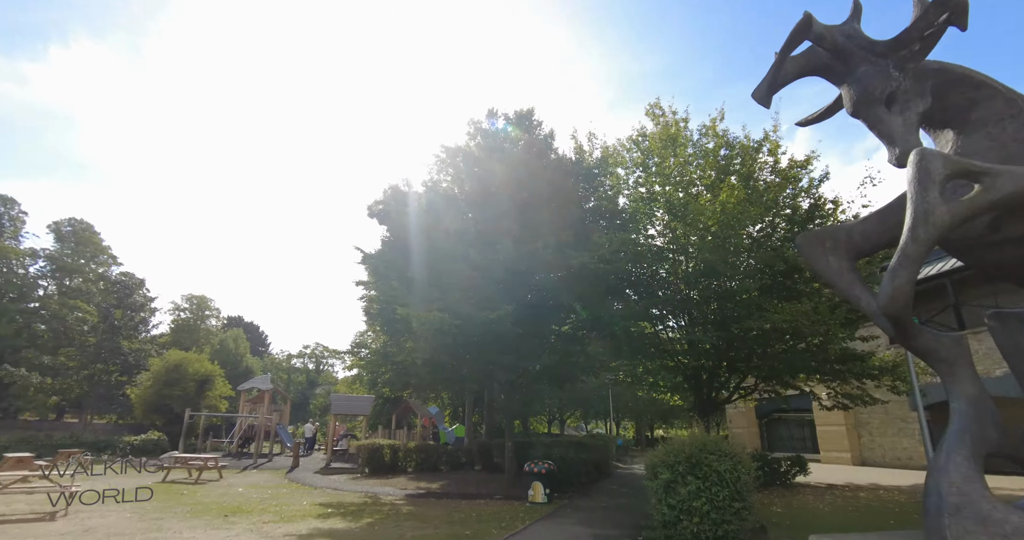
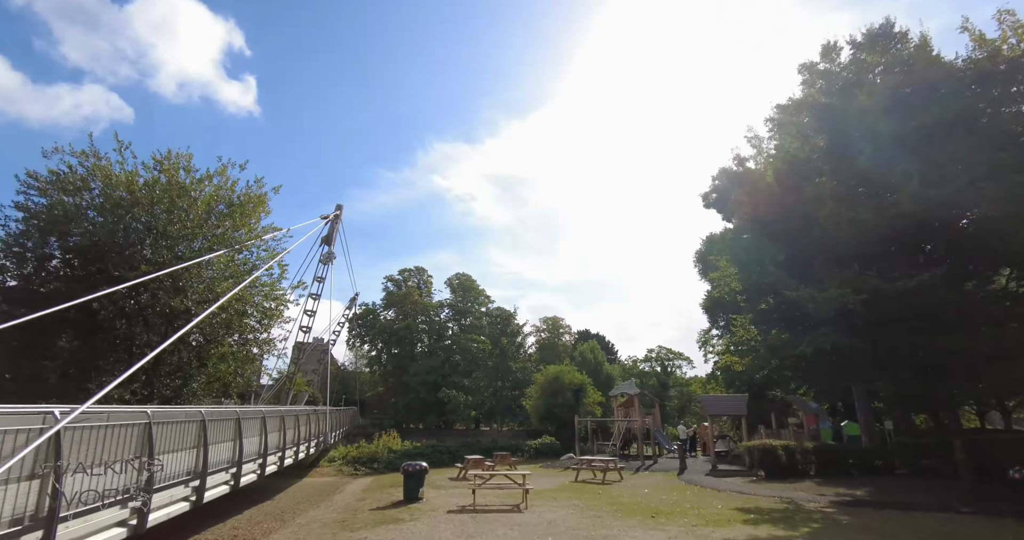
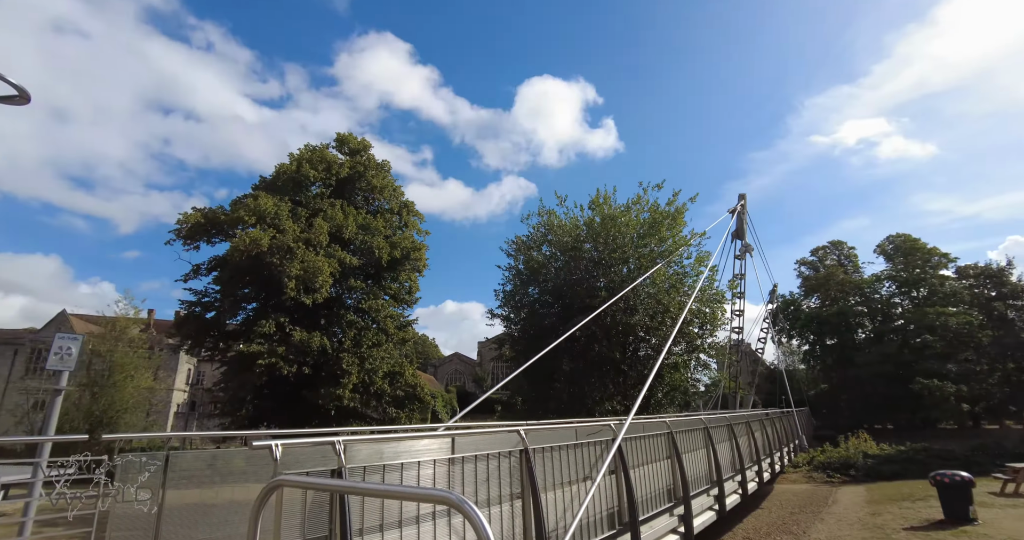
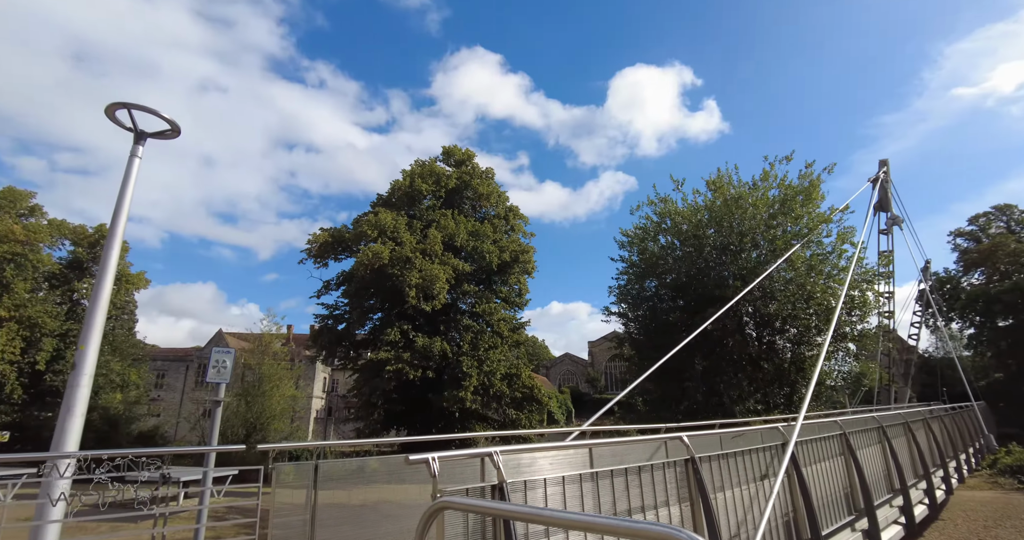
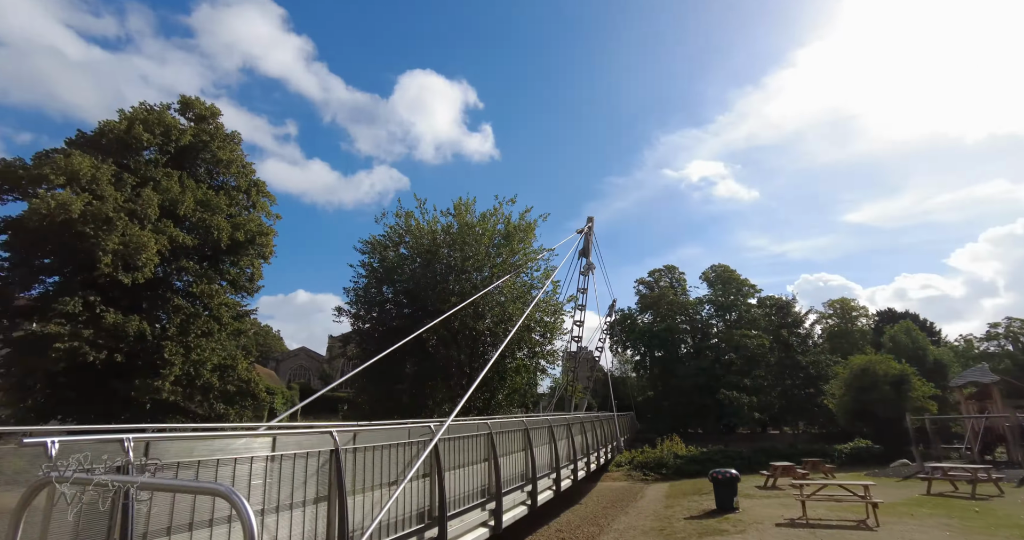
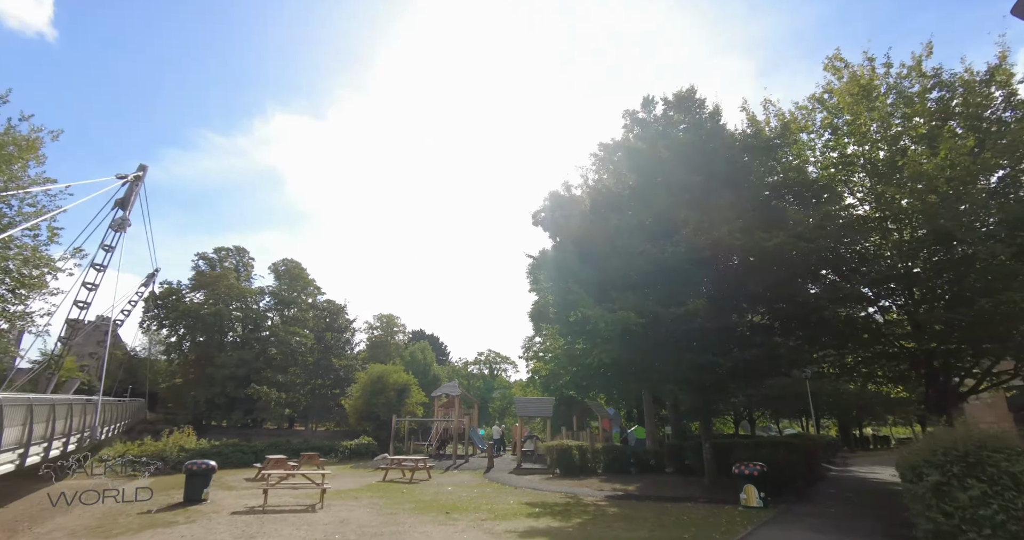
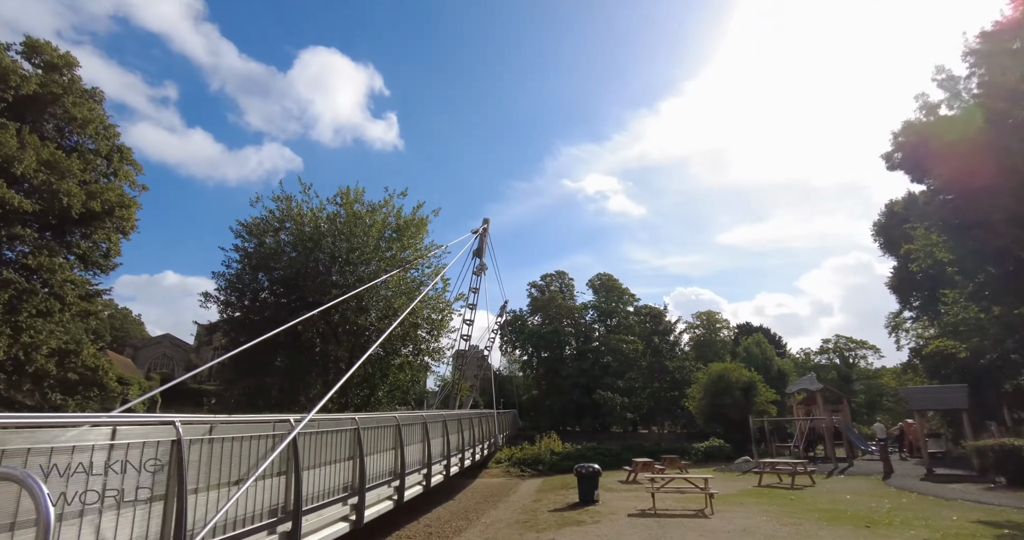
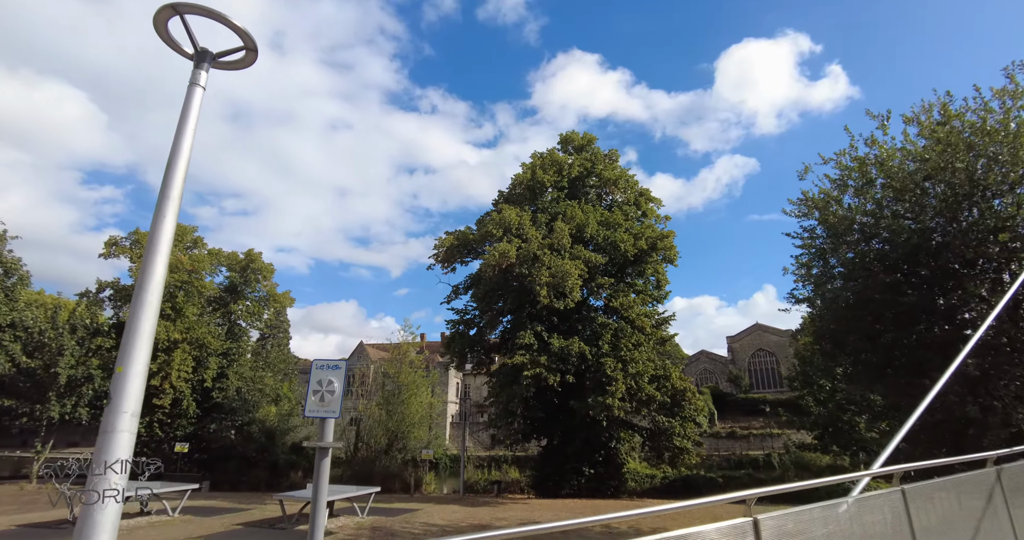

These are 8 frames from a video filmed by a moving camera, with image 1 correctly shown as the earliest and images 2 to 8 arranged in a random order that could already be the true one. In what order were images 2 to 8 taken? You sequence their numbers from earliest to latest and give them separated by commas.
6, 2, 7, 5, 3, 4, 8
